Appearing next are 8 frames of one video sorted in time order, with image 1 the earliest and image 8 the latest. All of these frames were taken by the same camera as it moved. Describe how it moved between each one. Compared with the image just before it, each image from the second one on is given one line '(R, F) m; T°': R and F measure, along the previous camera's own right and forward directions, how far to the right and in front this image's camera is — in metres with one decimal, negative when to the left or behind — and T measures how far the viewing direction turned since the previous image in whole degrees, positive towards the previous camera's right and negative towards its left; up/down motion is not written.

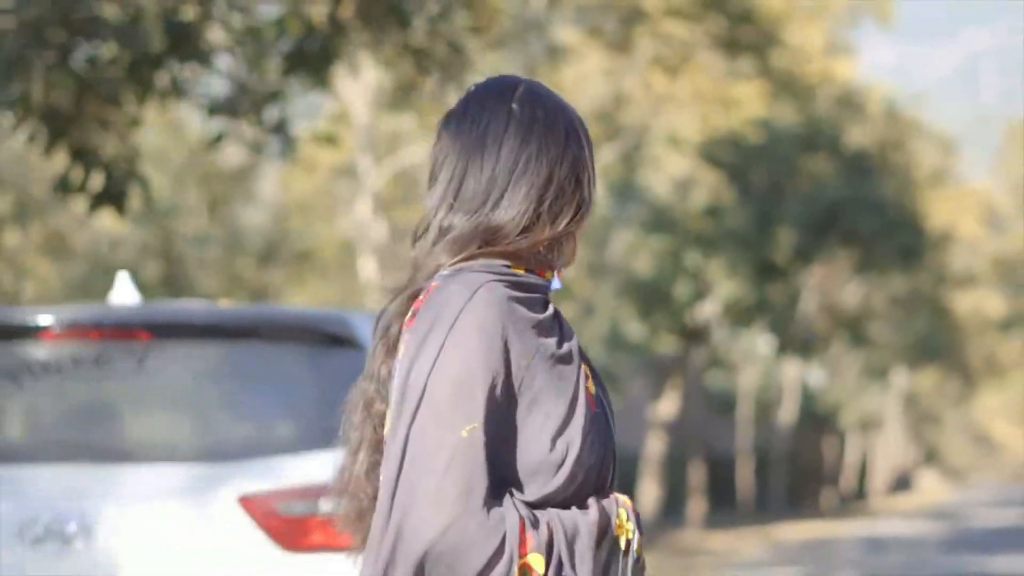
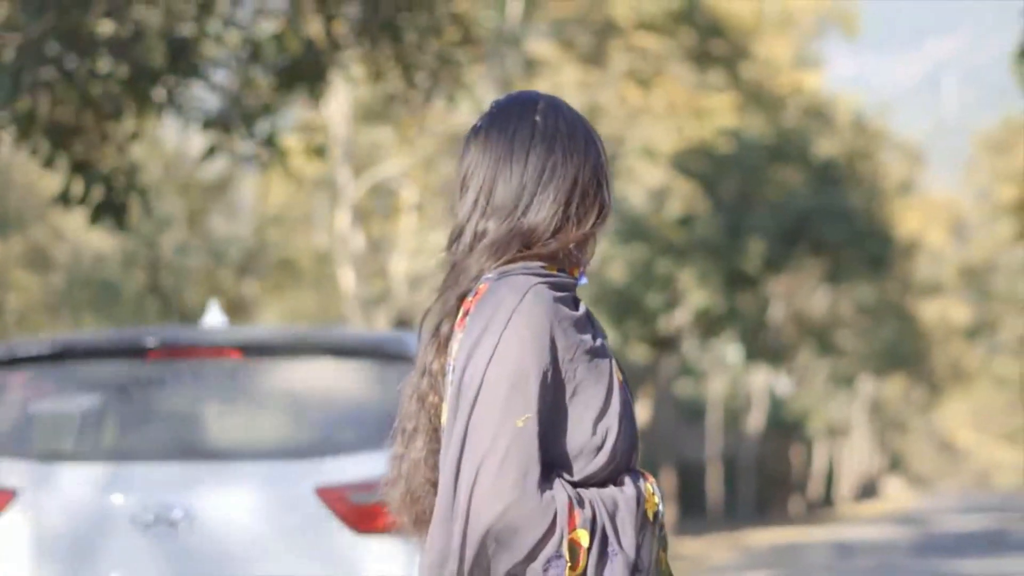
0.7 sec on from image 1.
(-0.1, -0.3) m; +1°
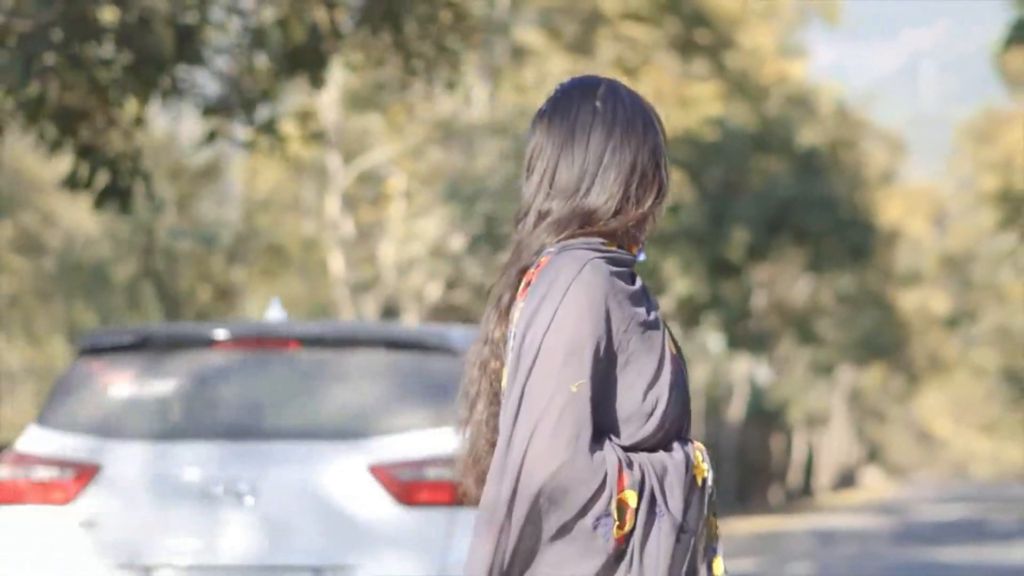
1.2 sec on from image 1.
(-0.1, -0.2) m; +1°
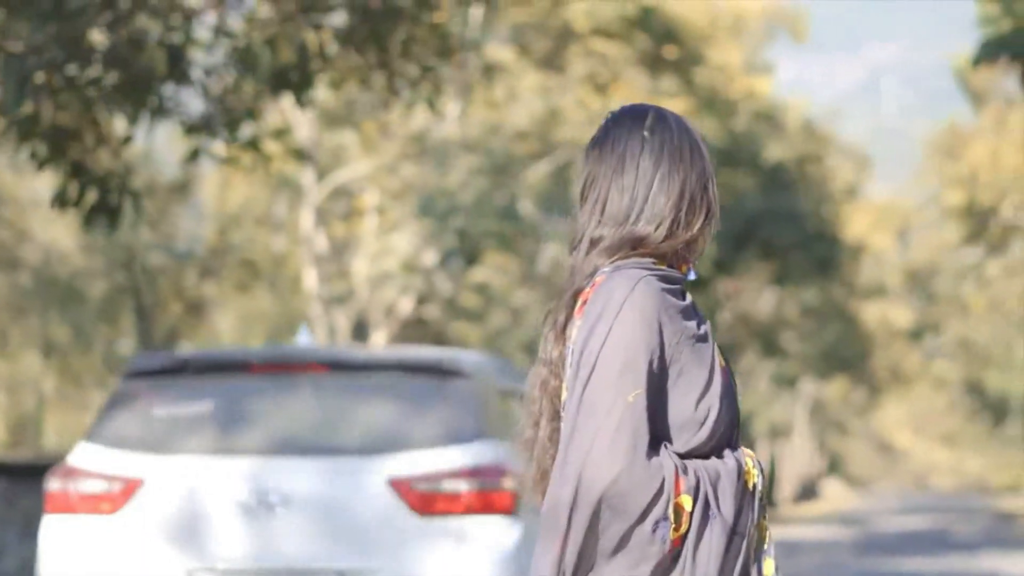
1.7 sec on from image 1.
(-0.1, -0.2) m; +1°
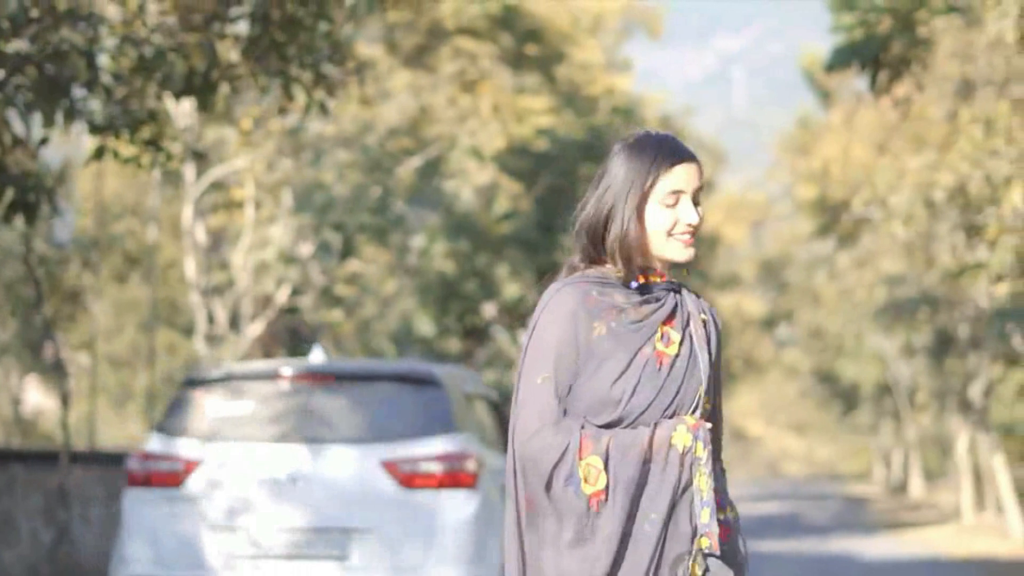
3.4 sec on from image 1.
(-0.2, -0.8) m; +5°
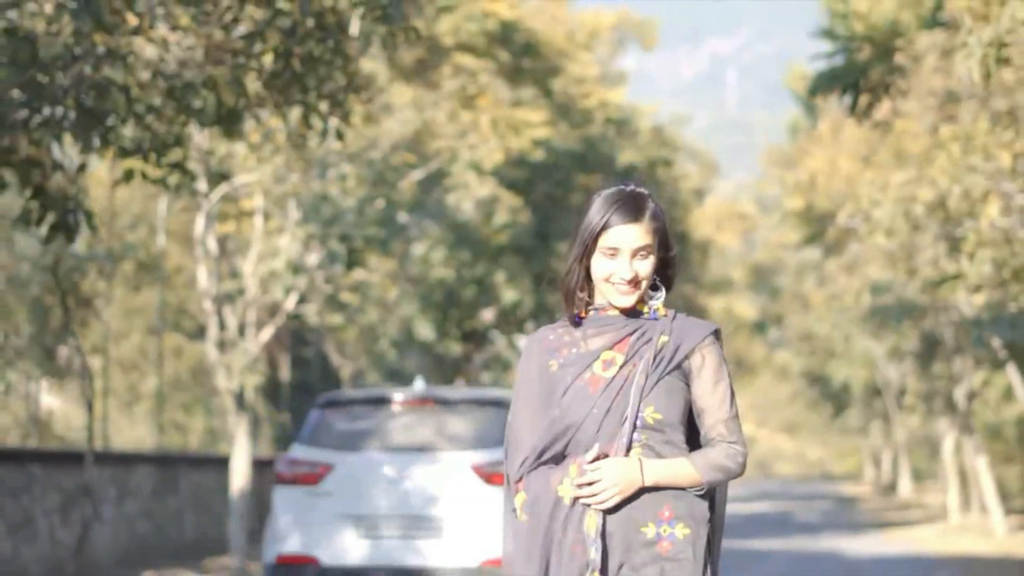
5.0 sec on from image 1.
(-0.1, -0.9) m; 0°
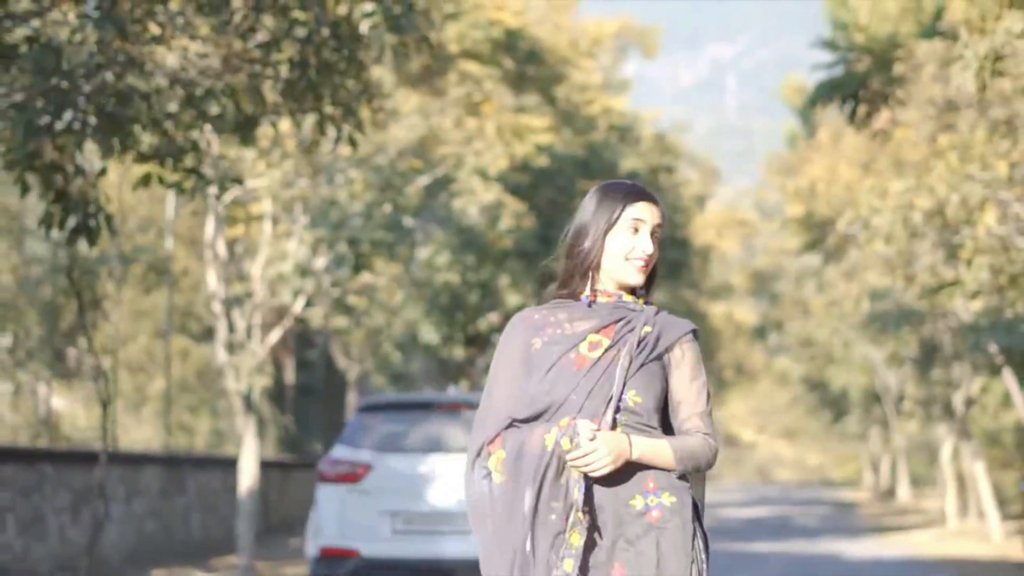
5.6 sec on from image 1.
(-0.1, -0.3) m; 0°
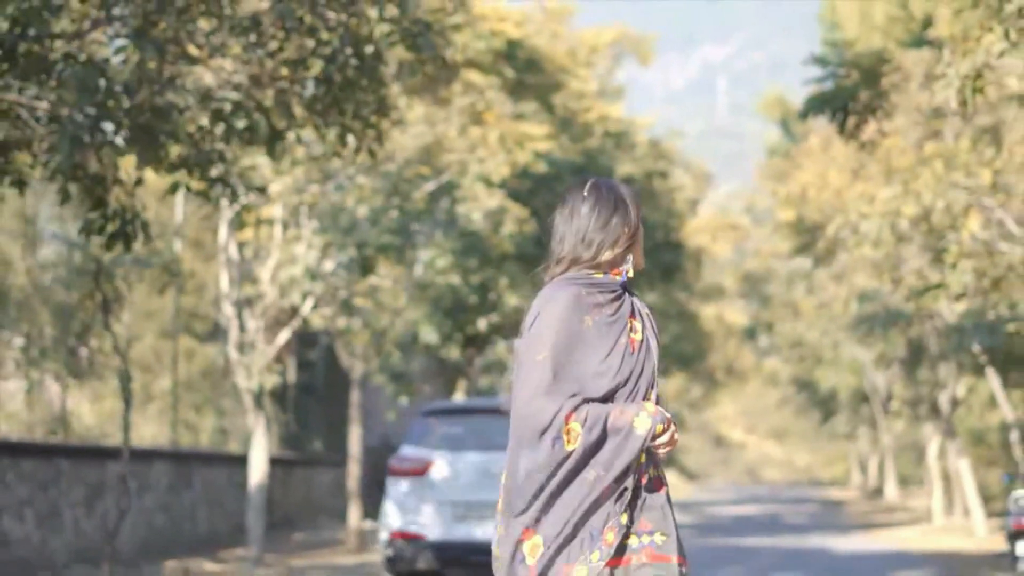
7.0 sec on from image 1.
(-0.1, -0.8) m; 0°
